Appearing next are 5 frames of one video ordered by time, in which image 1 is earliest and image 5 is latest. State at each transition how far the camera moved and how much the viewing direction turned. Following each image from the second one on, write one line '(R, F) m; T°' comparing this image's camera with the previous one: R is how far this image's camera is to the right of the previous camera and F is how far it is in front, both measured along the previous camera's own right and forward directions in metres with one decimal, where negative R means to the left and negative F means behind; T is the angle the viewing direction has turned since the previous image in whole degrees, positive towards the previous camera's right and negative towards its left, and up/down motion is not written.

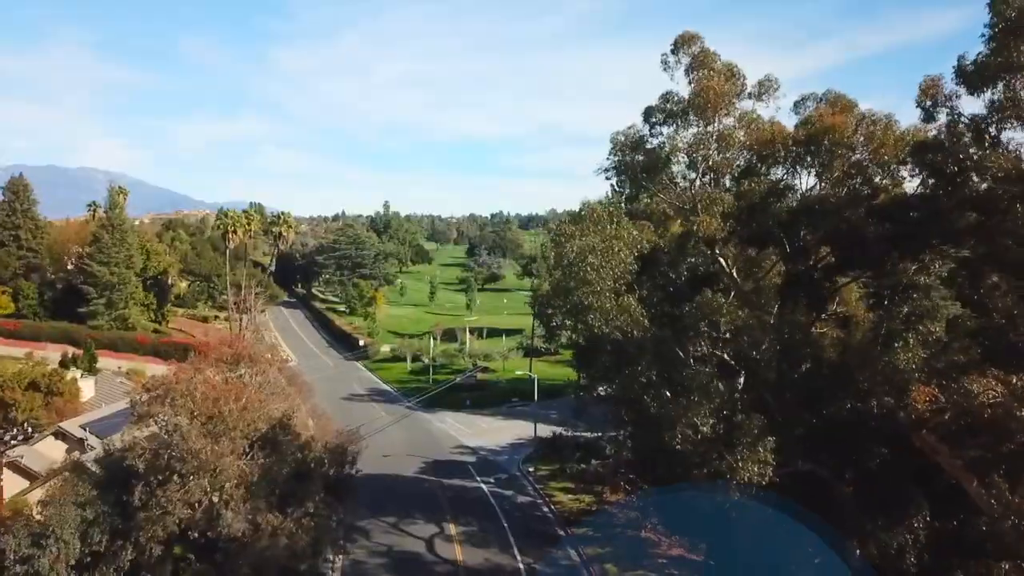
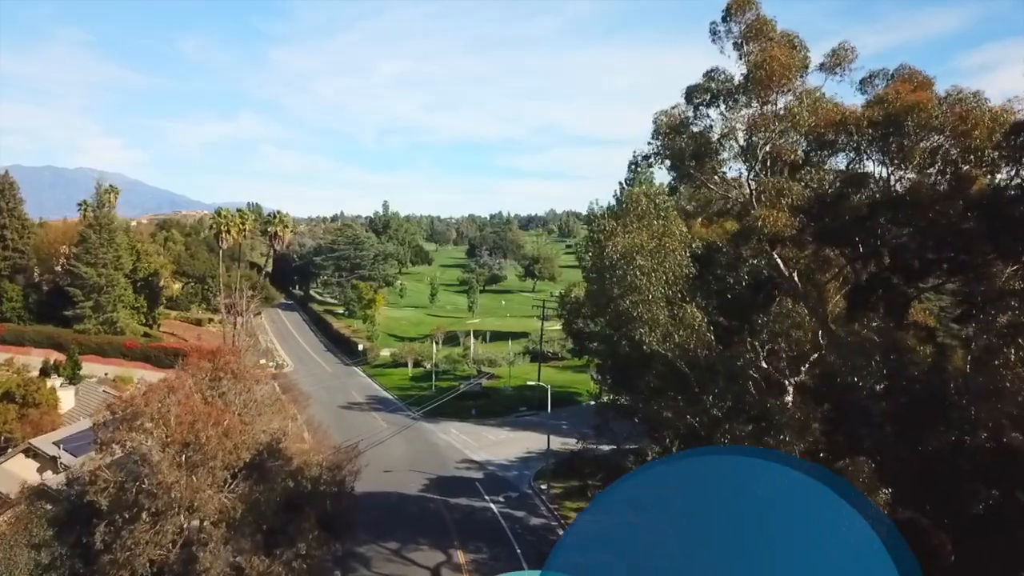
(-0.5, +2.2) m; 0°
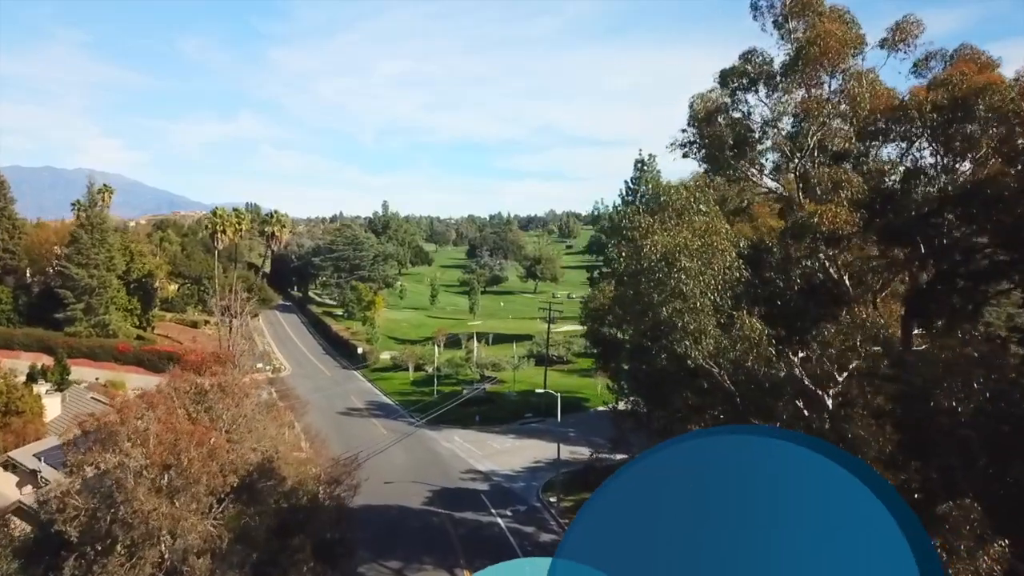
(-0.3, +1.4) m; 0°
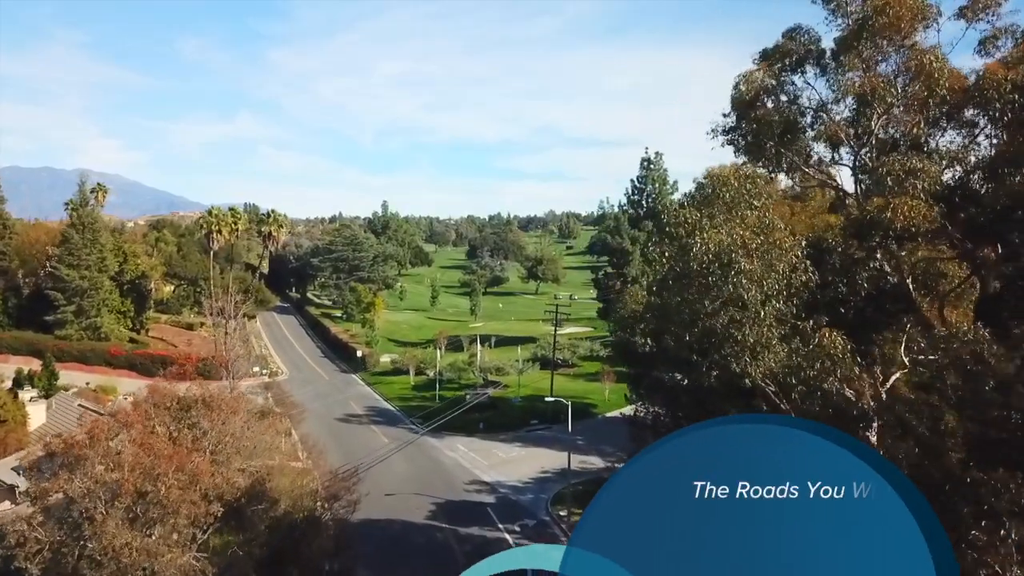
(-0.3, +1.4) m; 0°
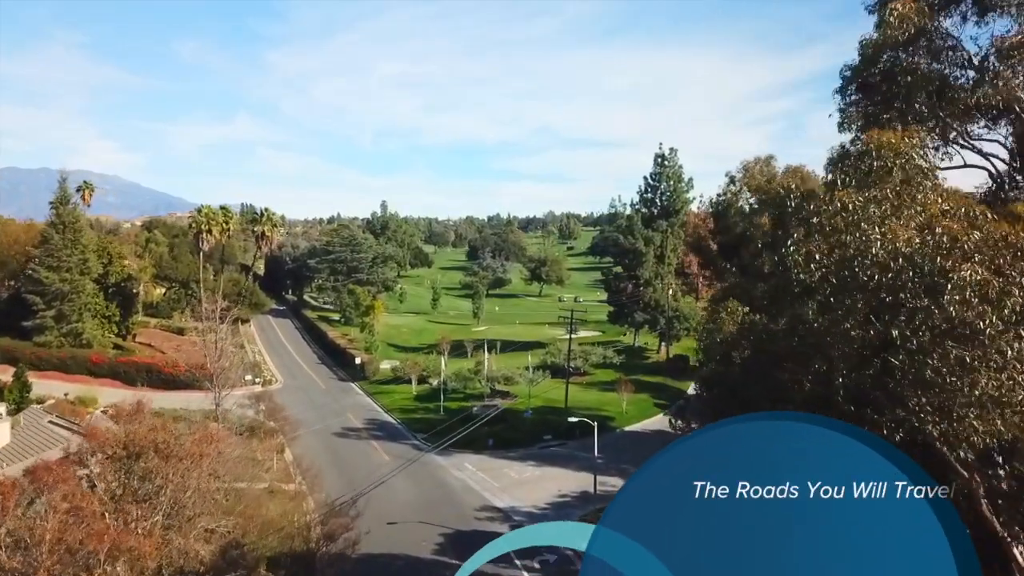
(-0.6, +2.8) m; 0°
